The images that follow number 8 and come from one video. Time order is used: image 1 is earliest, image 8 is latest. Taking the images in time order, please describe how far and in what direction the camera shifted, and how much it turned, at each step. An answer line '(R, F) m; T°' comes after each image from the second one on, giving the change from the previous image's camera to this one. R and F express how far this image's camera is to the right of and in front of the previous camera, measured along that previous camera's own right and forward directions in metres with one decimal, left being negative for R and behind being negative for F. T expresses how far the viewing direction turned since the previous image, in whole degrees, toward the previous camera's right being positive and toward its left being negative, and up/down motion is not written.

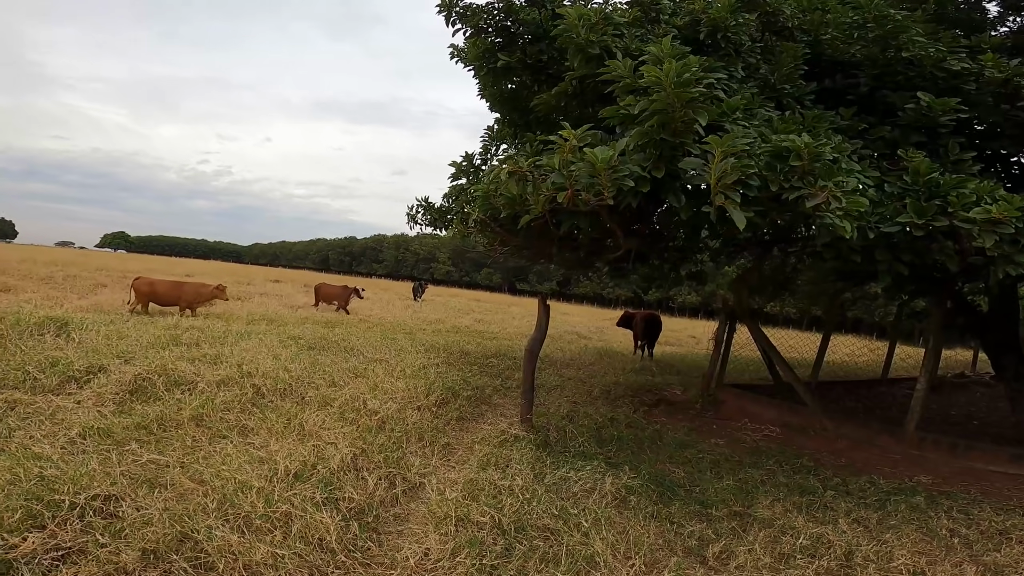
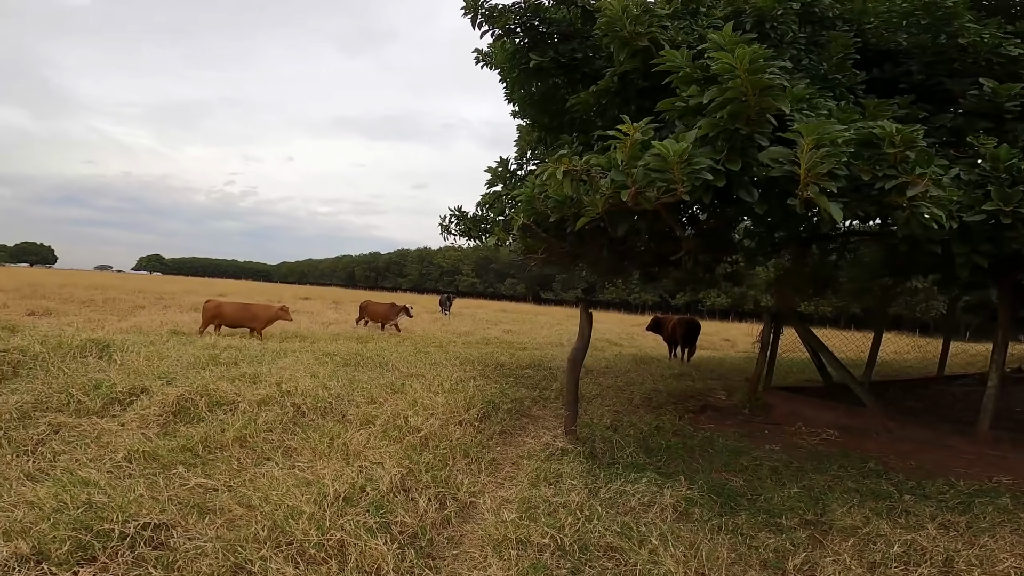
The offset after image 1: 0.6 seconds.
(-0.2, +0.2) m; -3°
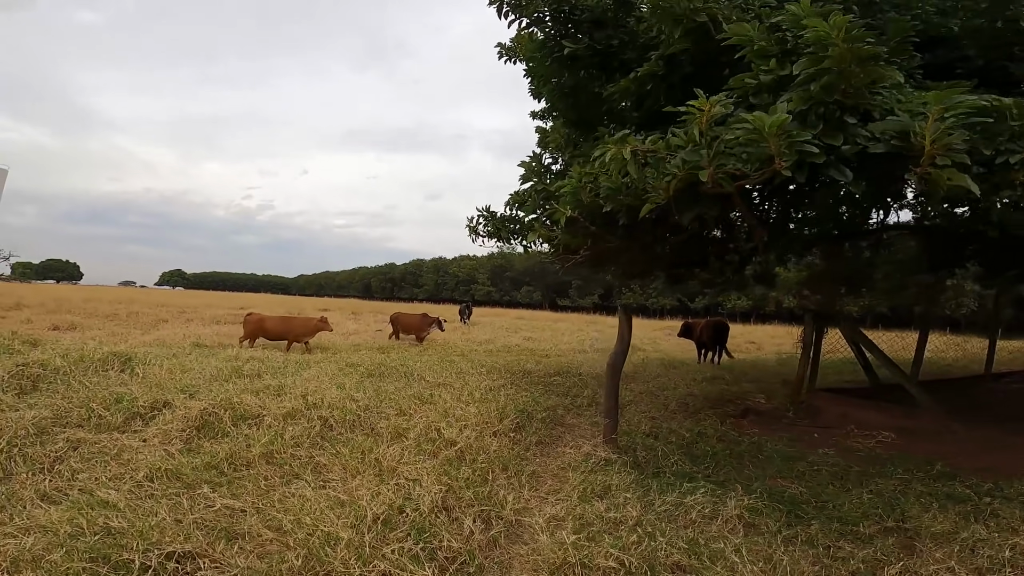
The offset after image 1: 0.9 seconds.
(-0.2, +0.3) m; -2°
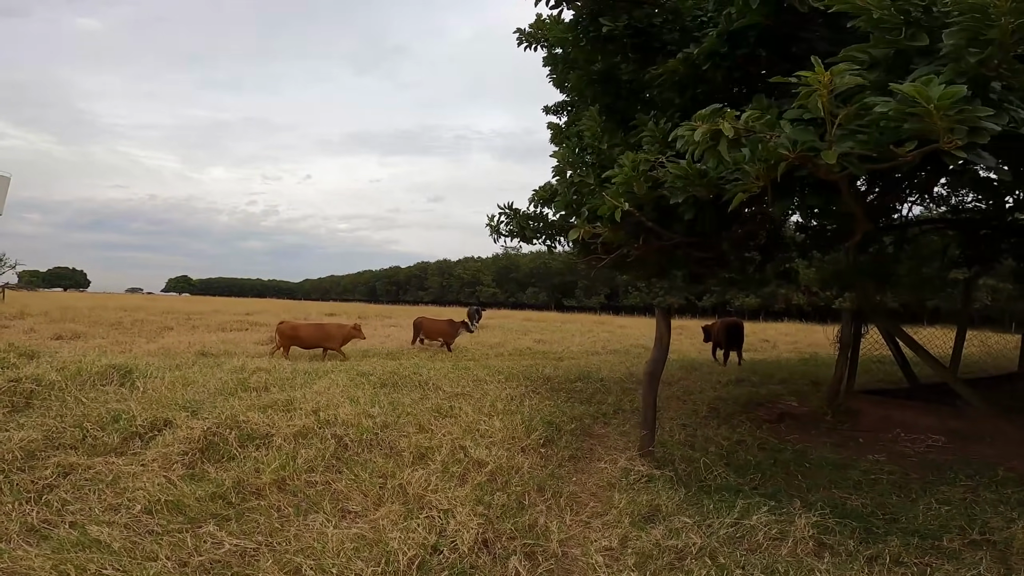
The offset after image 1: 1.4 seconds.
(-0.2, +0.4) m; 0°
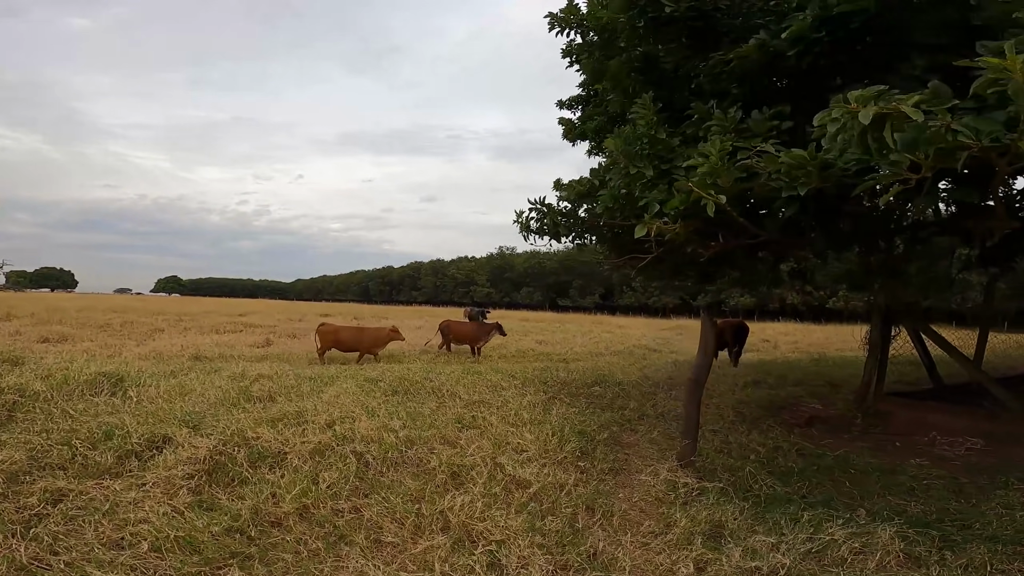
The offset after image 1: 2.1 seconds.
(-0.4, +0.3) m; +1°
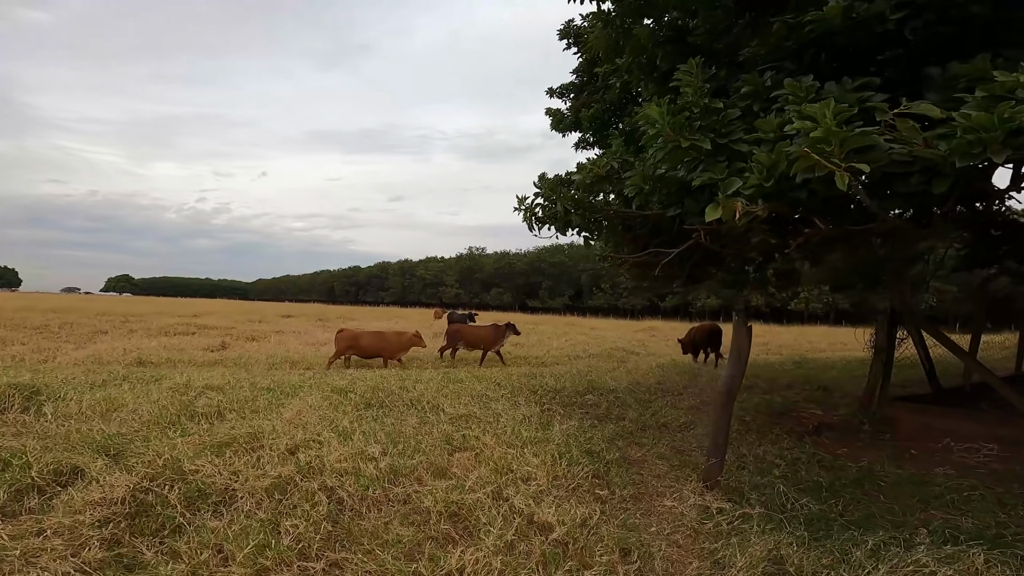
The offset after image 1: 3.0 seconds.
(-0.3, +0.7) m; +4°
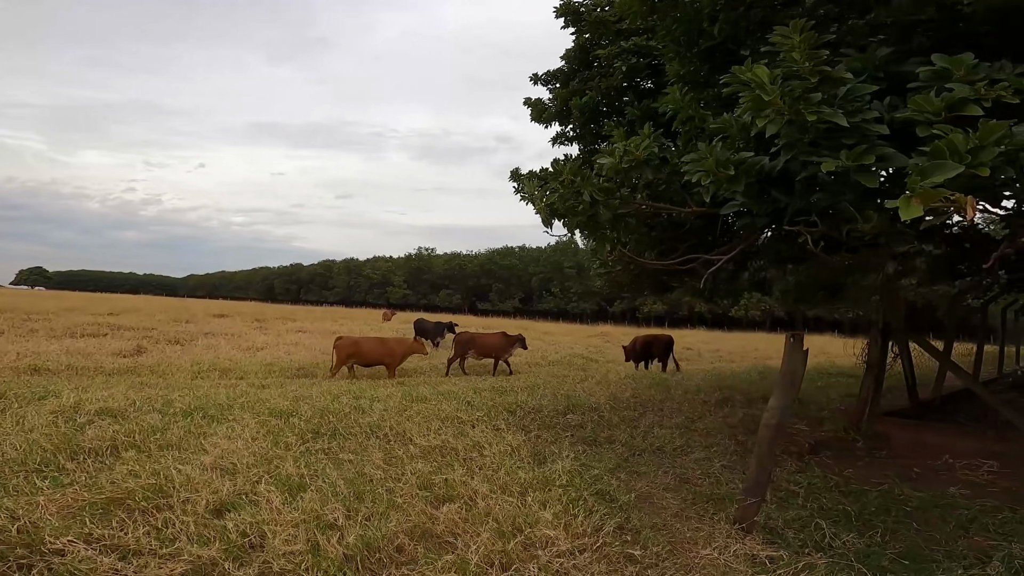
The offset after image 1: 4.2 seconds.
(-0.4, +0.8) m; +6°
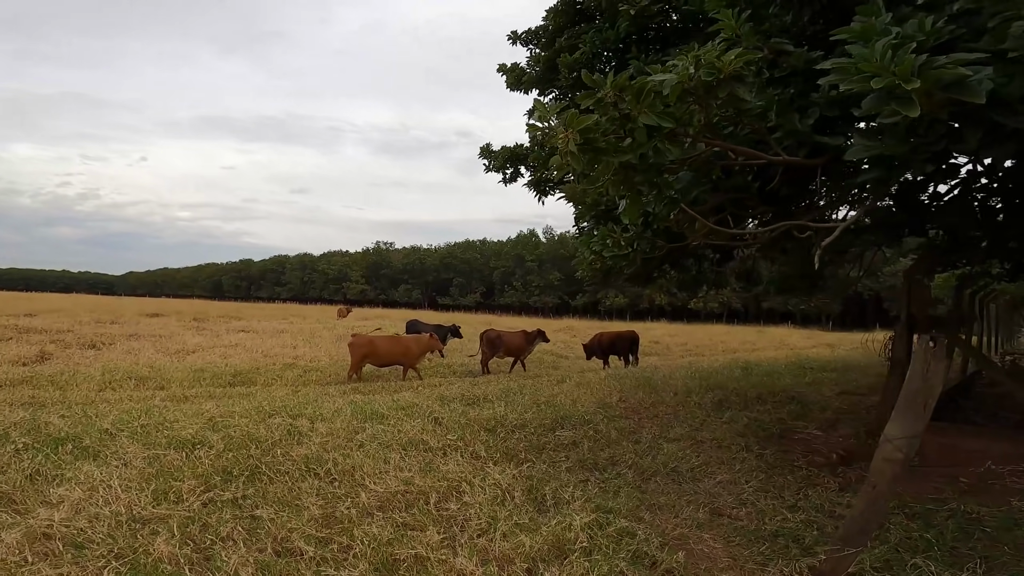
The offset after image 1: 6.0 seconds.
(-0.2, +1.1) m; +5°
